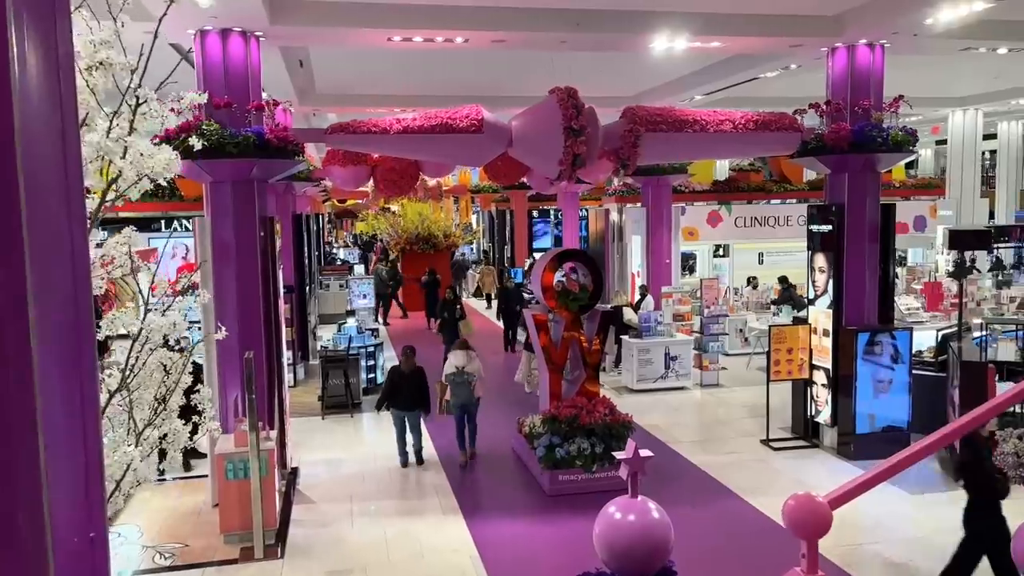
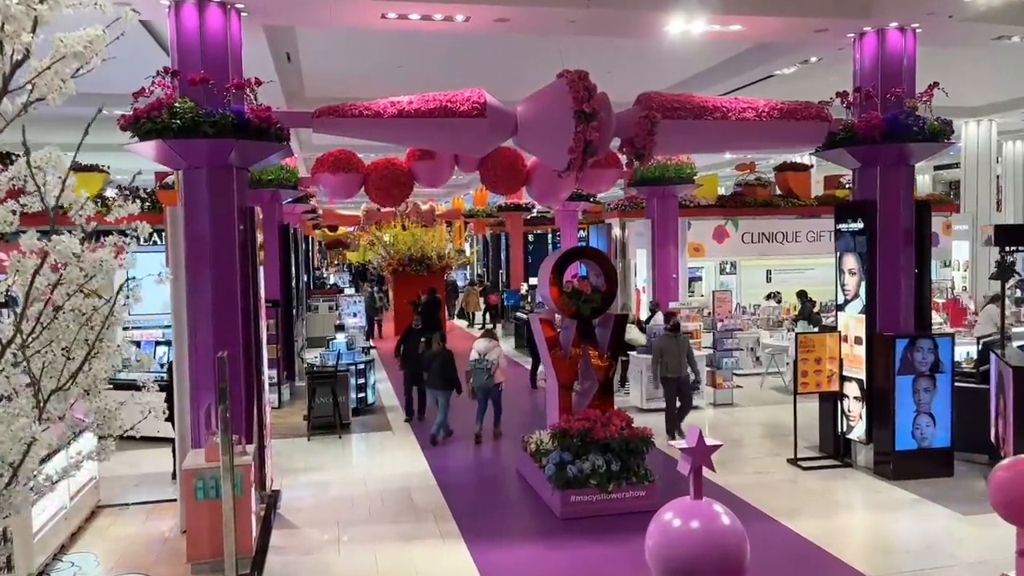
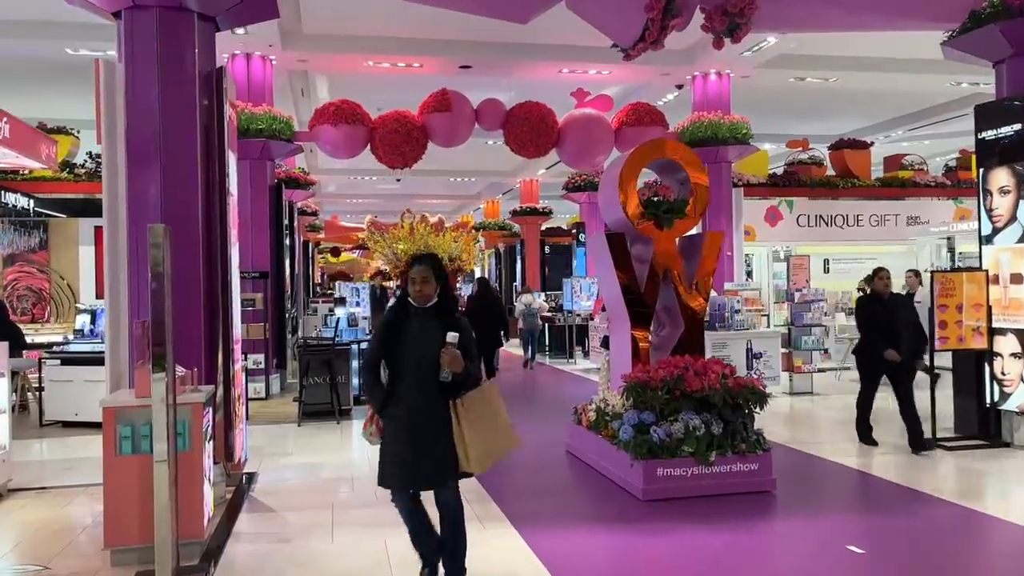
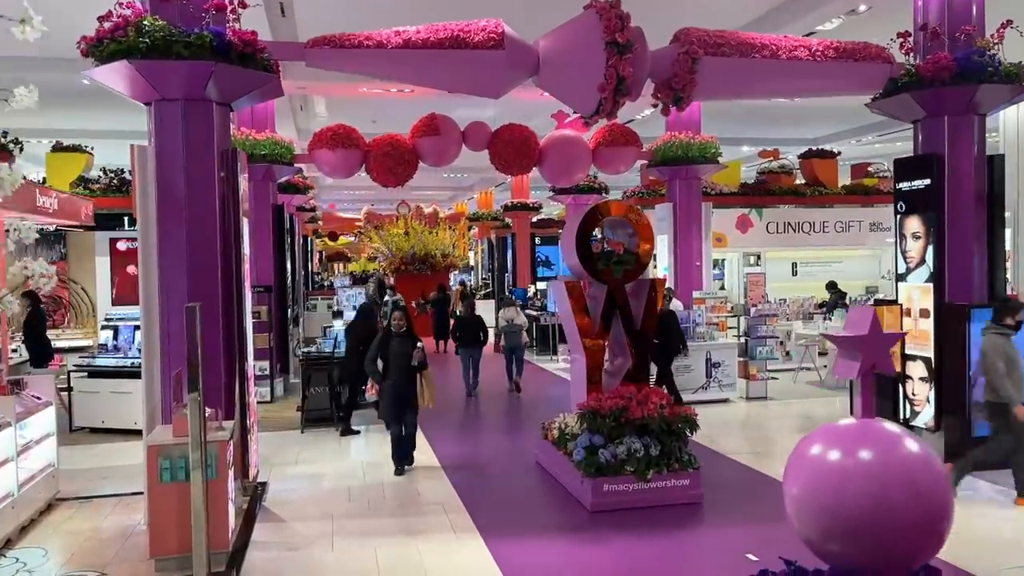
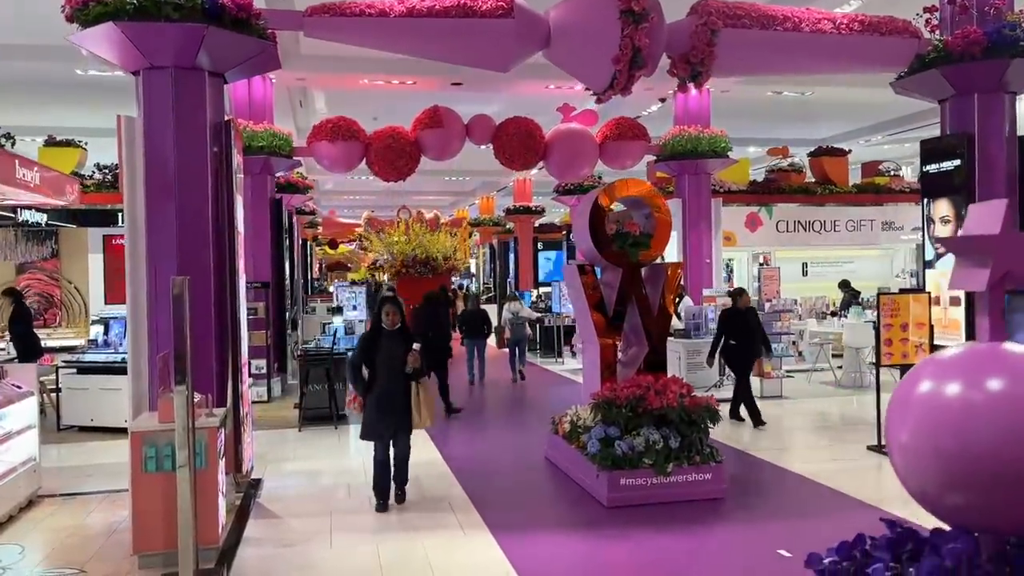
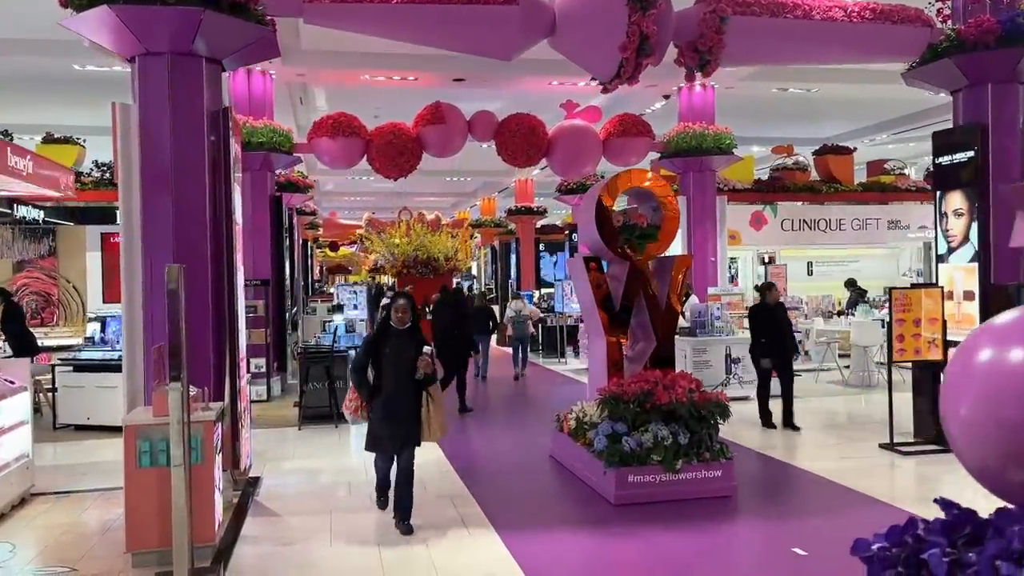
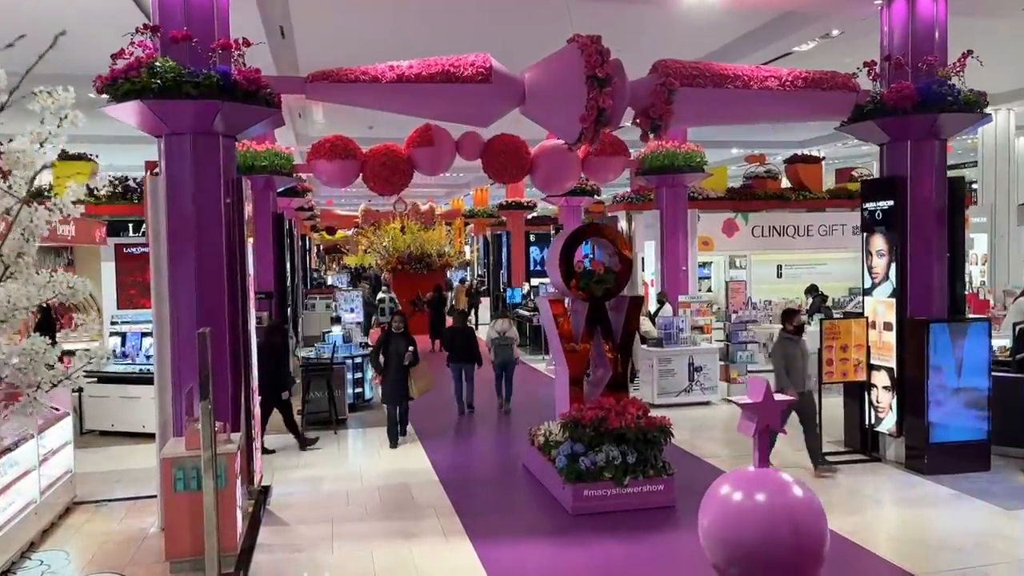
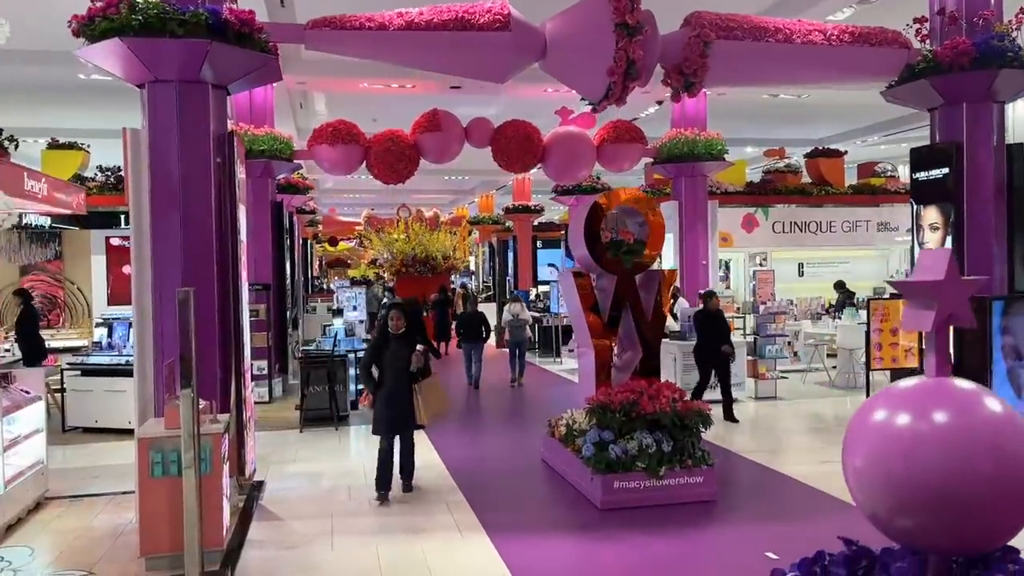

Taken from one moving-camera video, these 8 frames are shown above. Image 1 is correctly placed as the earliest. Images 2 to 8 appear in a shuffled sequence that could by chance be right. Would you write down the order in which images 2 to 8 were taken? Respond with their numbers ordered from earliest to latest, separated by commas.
2, 7, 4, 8, 5, 6, 3
